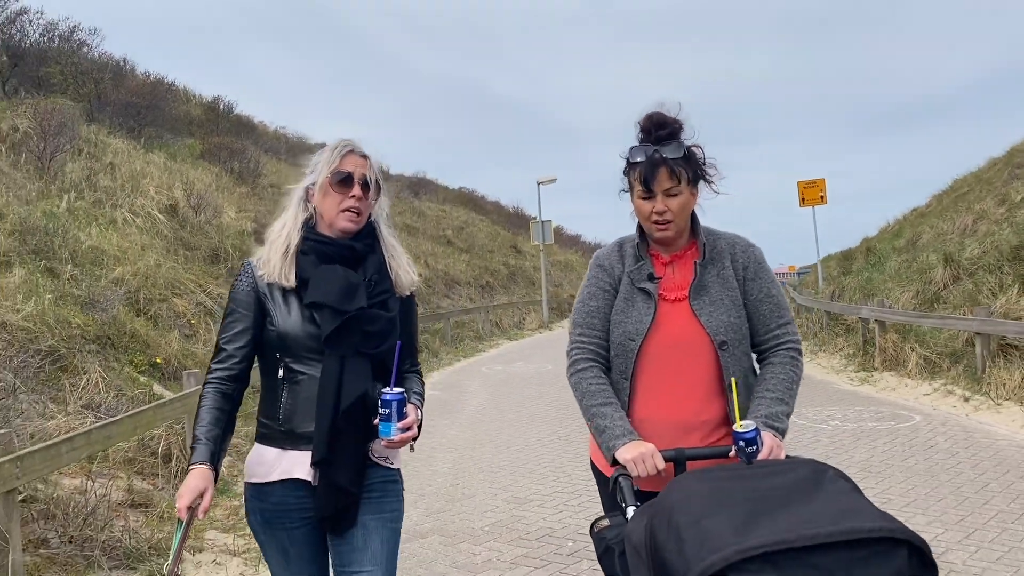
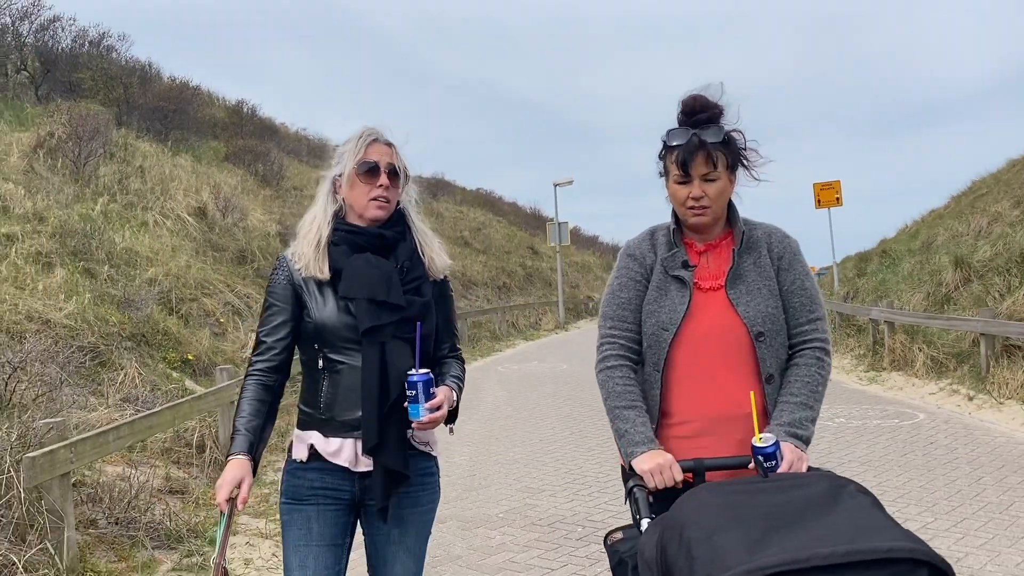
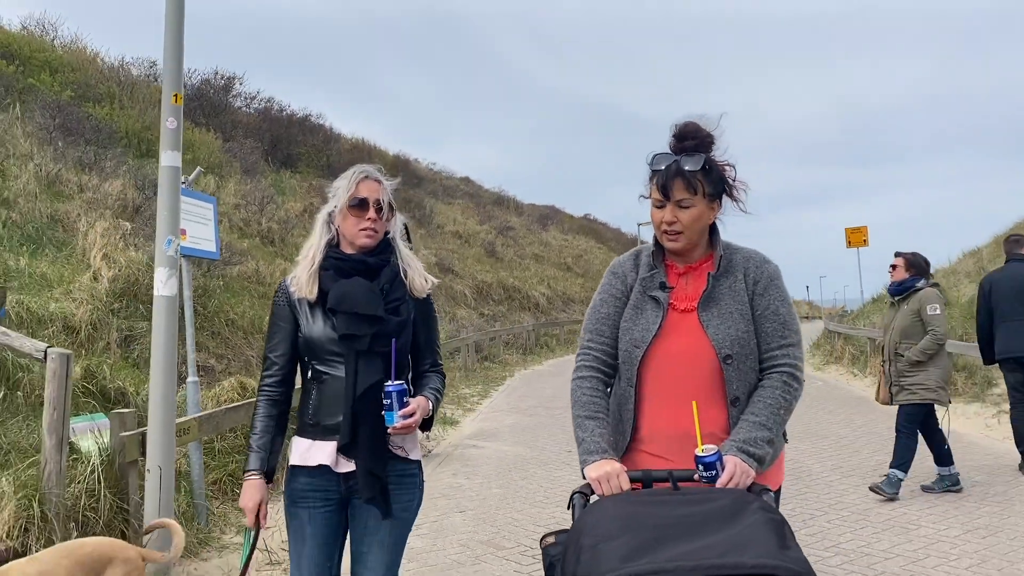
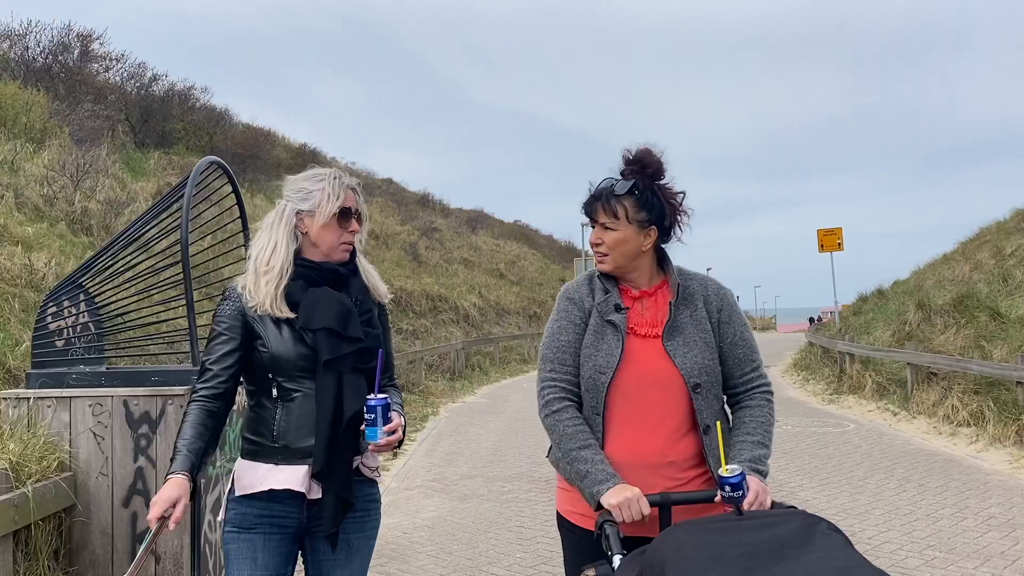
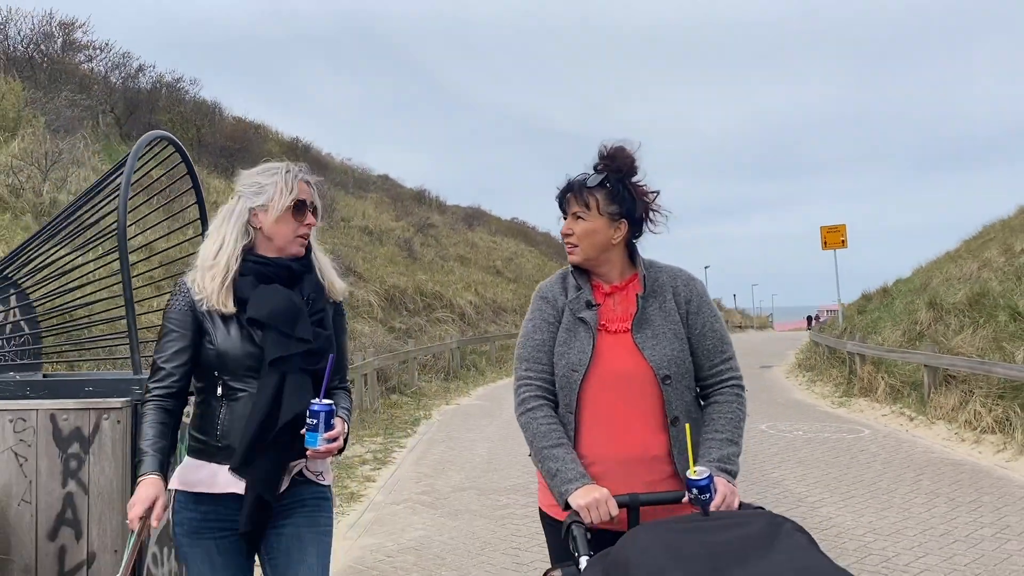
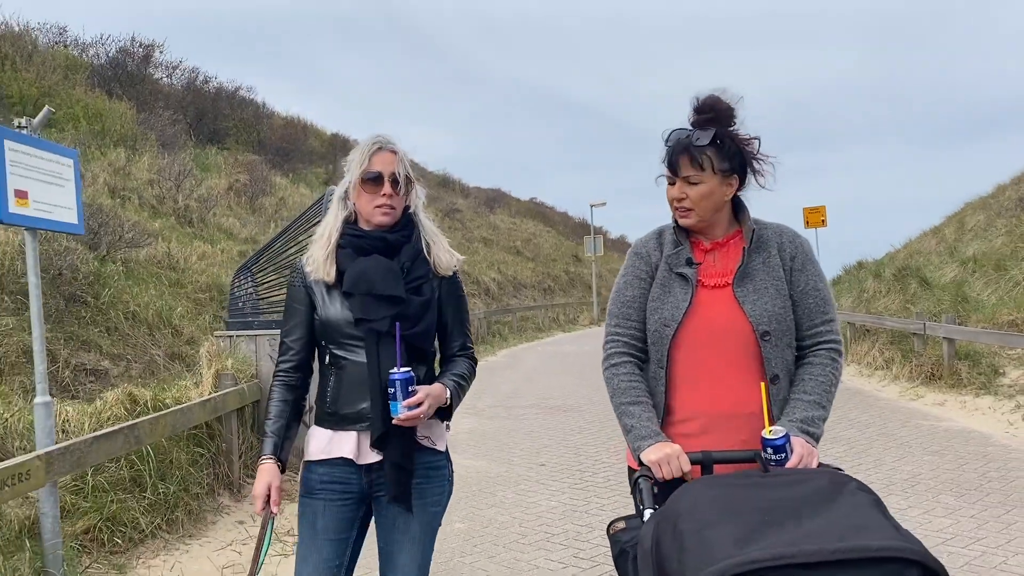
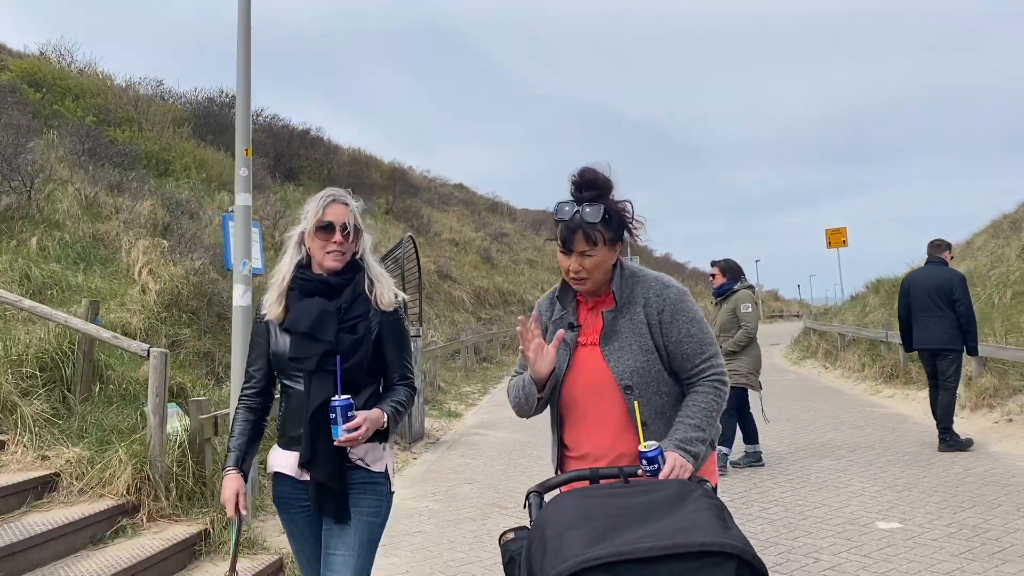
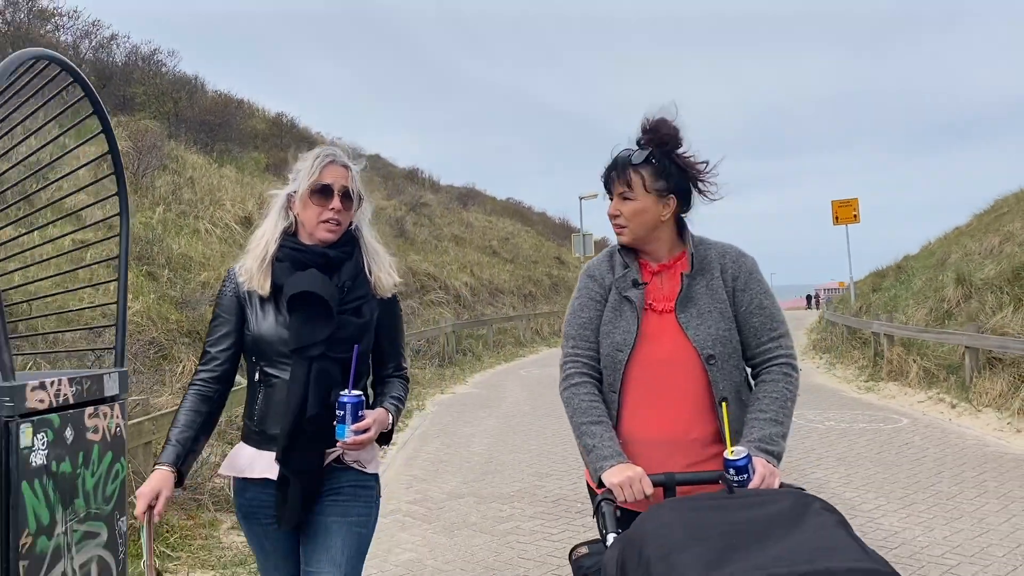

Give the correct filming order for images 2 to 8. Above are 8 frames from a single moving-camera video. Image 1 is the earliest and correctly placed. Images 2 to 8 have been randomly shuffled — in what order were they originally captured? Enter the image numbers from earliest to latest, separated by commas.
2, 8, 5, 4, 6, 3, 7
